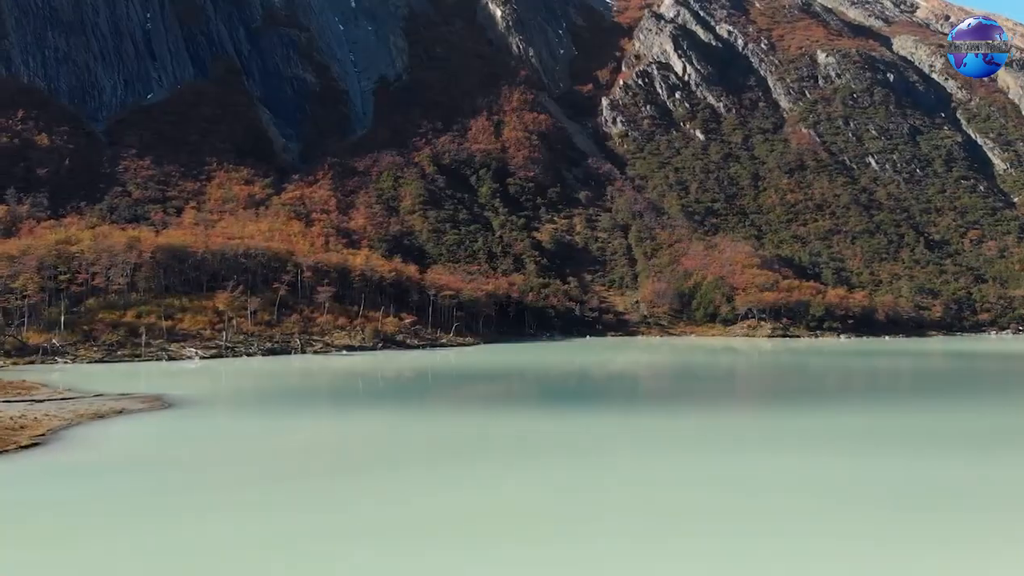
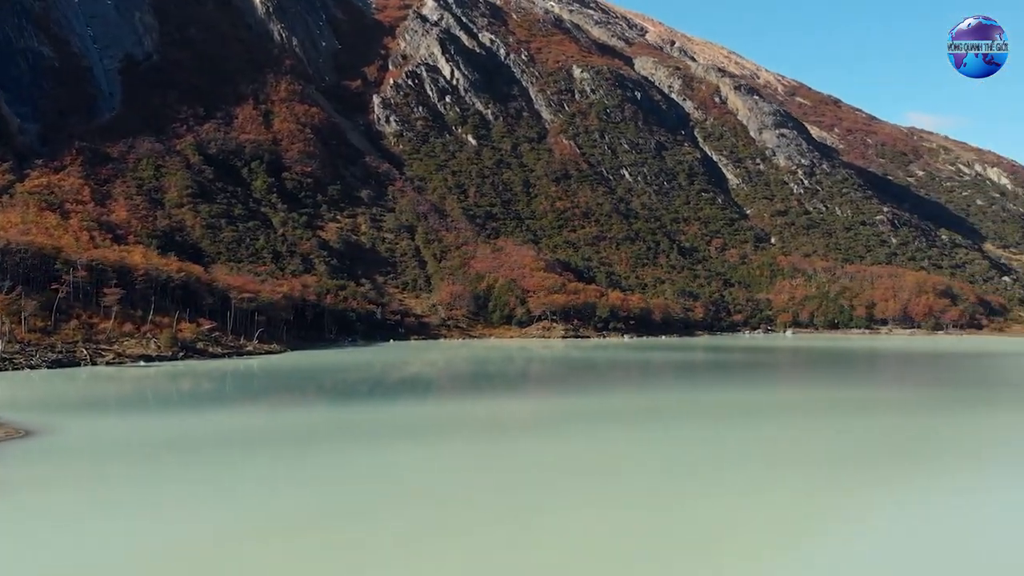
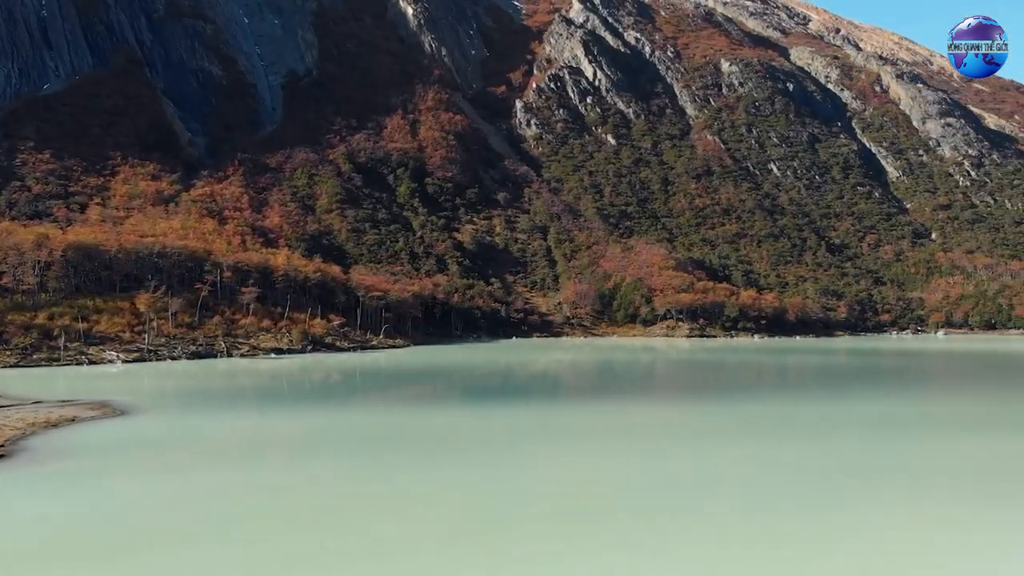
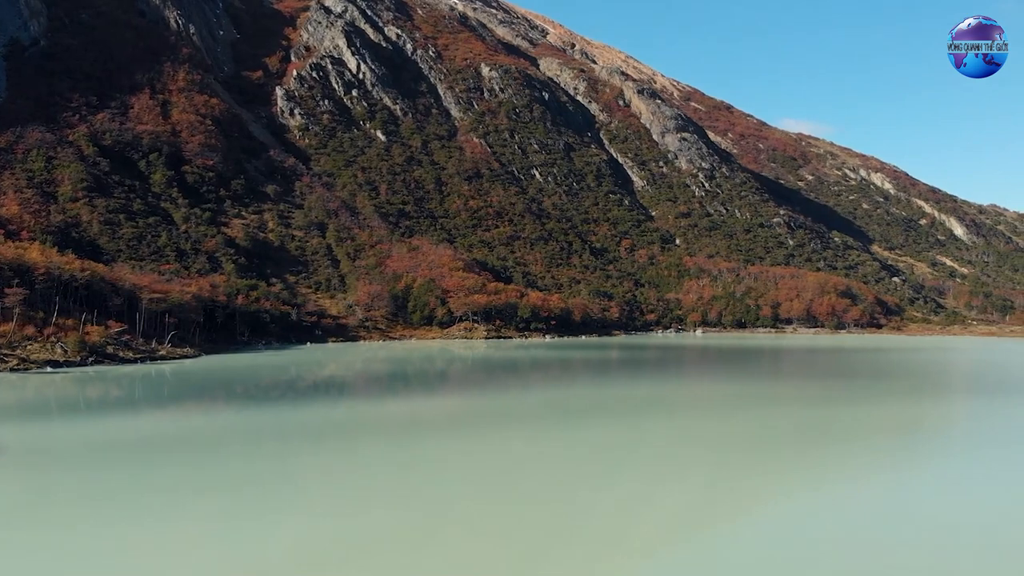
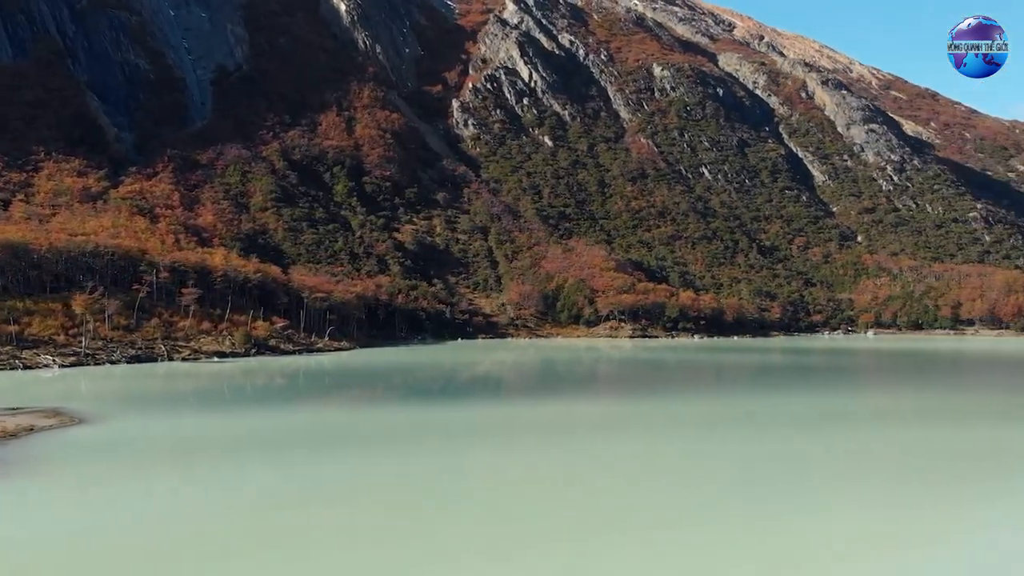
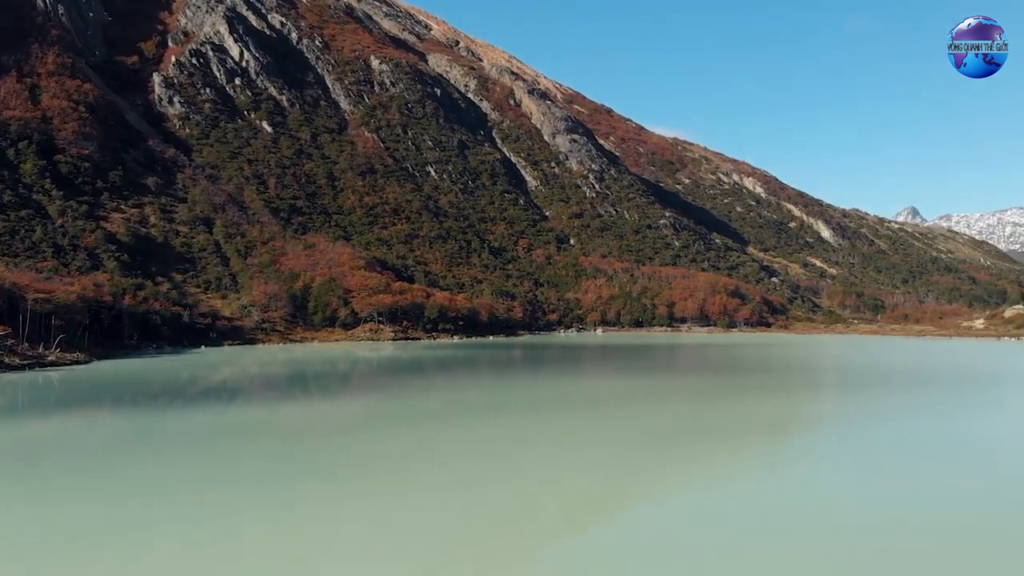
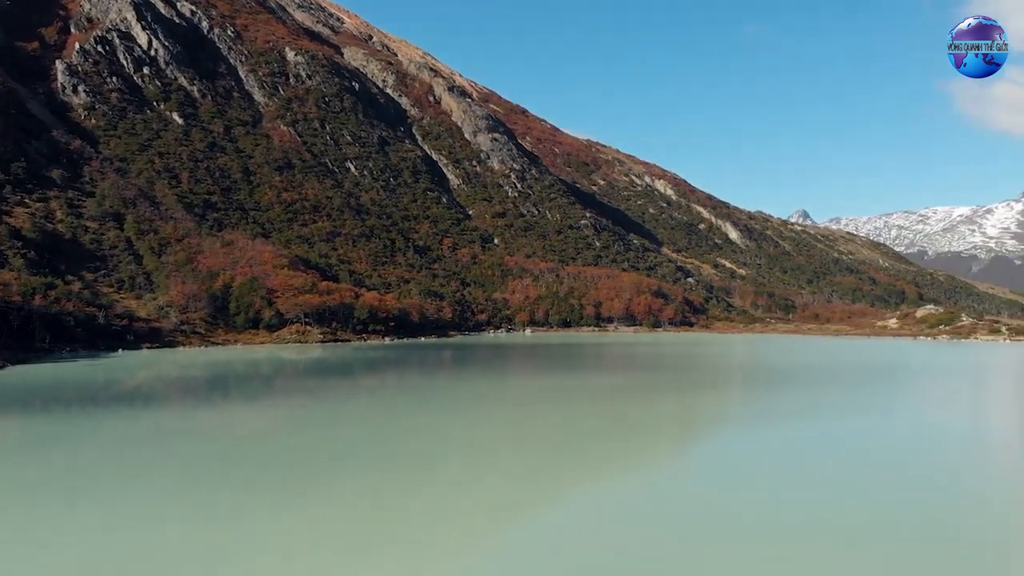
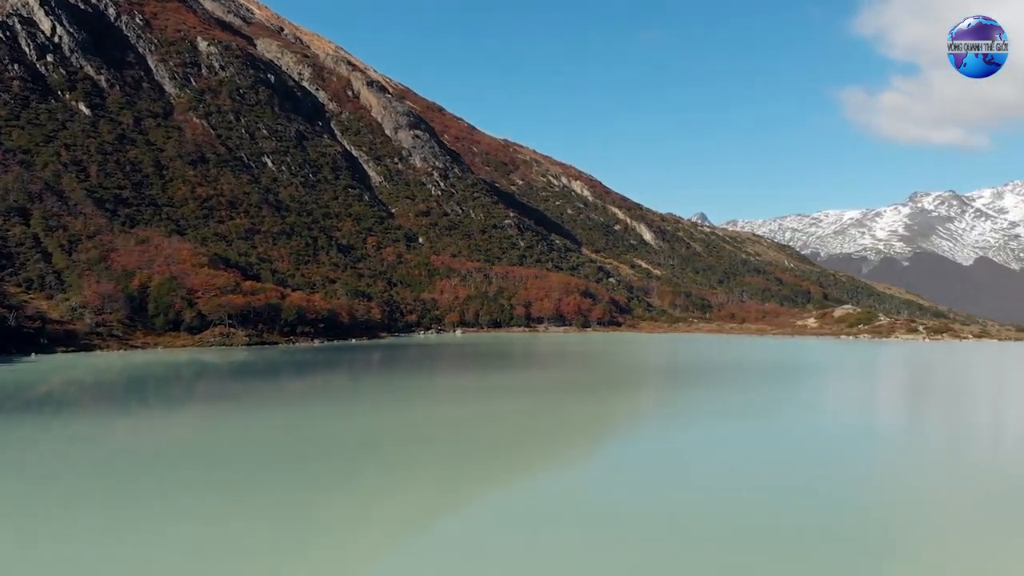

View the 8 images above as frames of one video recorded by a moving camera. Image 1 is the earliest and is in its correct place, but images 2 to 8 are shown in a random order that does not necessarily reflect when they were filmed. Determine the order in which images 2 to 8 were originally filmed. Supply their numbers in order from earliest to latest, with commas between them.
3, 5, 2, 4, 6, 7, 8
